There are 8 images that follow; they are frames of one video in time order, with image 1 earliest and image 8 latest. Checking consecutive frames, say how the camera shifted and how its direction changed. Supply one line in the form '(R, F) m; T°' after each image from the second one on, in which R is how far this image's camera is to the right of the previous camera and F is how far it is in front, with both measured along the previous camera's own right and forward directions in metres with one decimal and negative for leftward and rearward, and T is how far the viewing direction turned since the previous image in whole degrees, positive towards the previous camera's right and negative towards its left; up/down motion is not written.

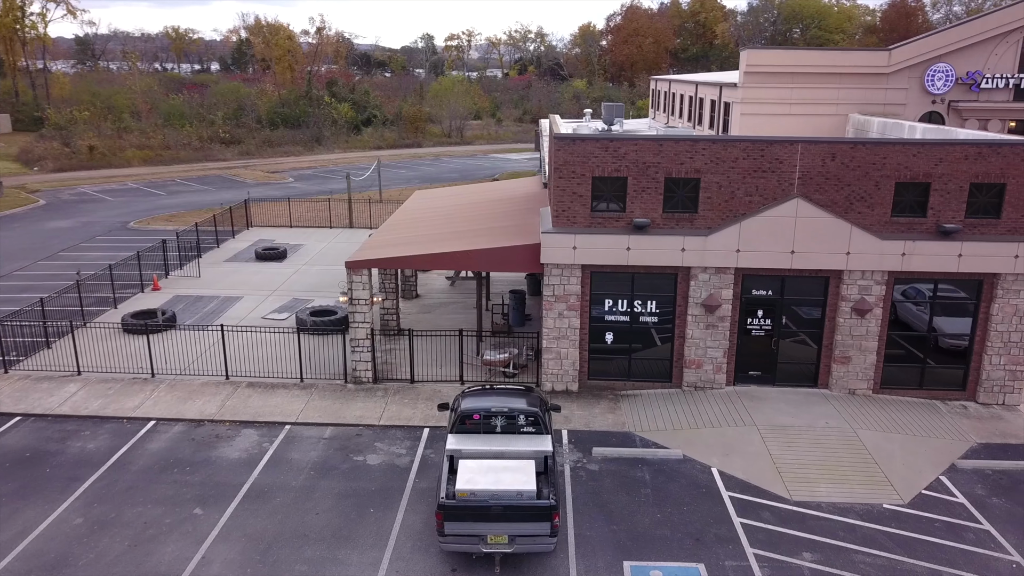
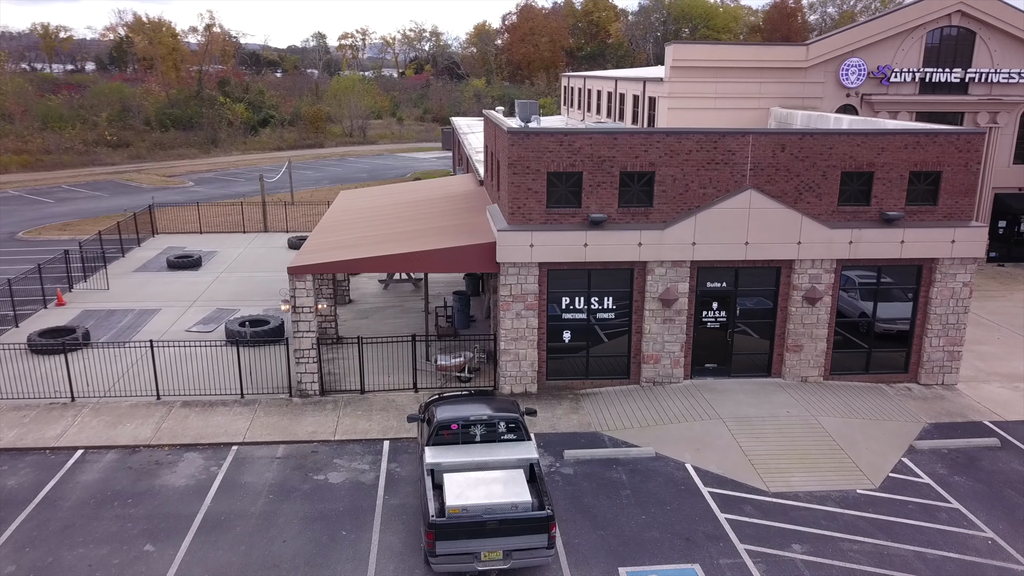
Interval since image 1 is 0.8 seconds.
(-1.2, +0.7) m; +7°
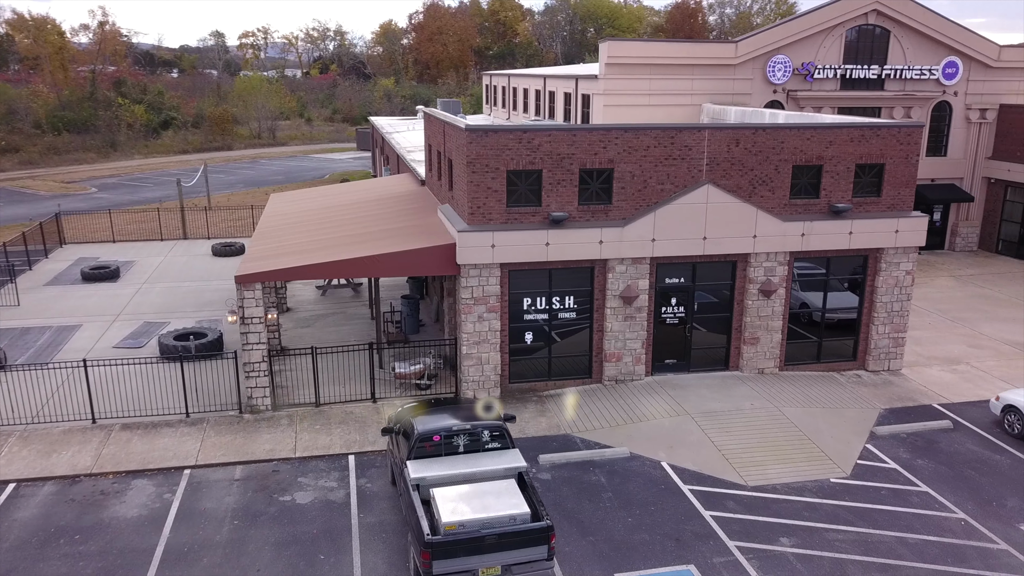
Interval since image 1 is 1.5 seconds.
(-1.1, +0.5) m; +6°
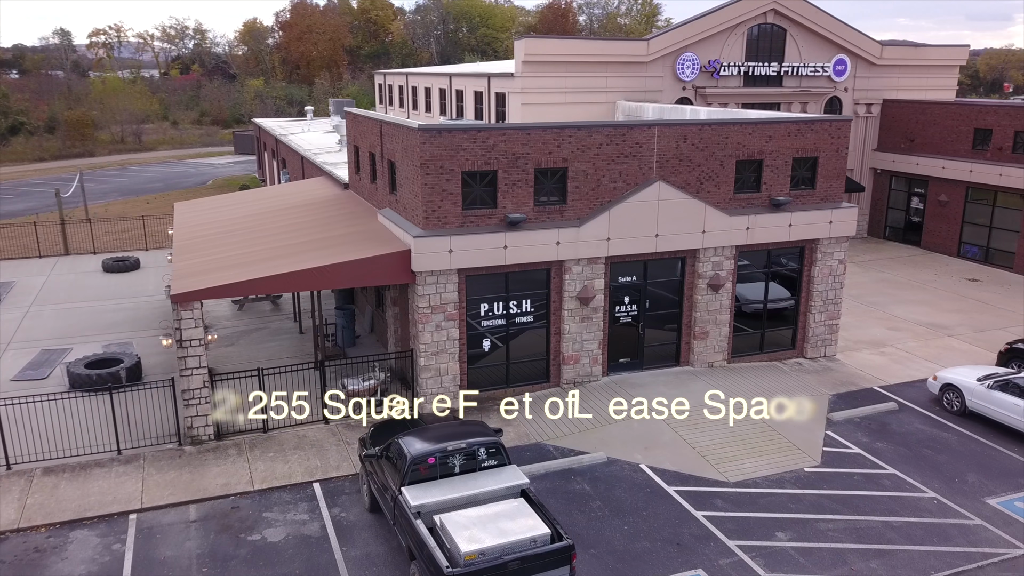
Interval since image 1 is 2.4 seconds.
(-1.7, +0.8) m; +9°
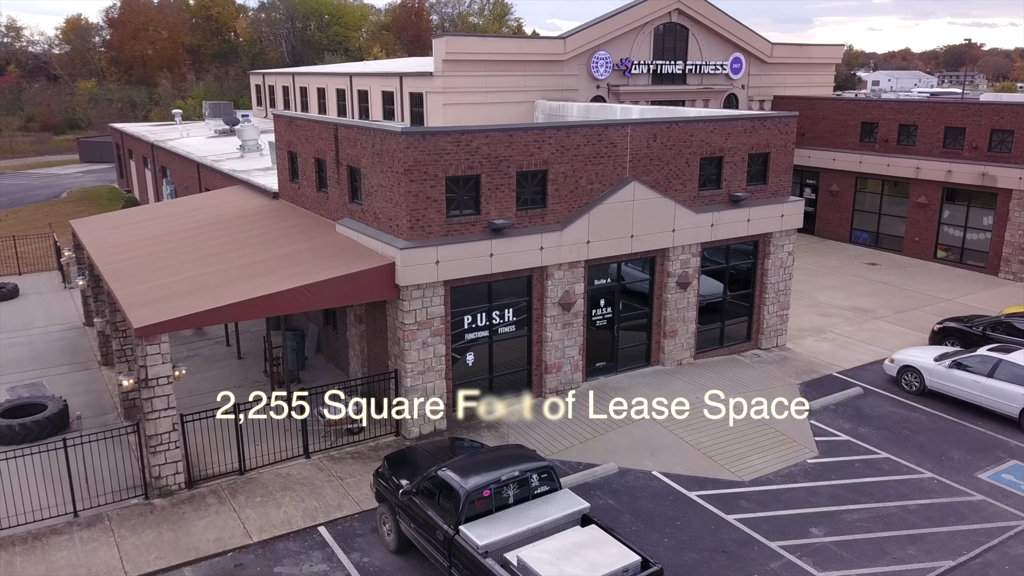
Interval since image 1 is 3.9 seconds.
(-2.6, +1.0) m; +10°
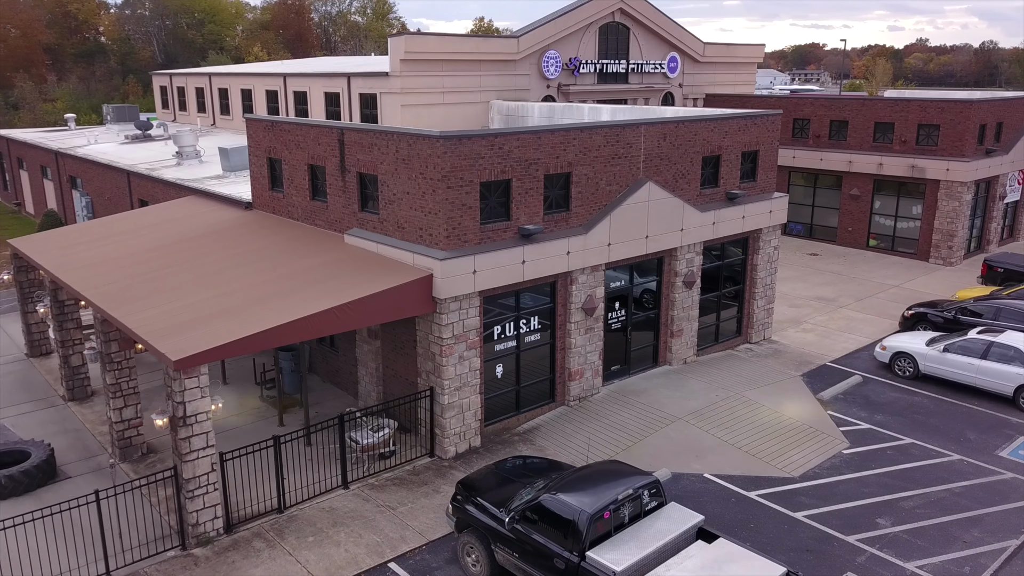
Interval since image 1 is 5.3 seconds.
(-2.9, +0.8) m; +9°
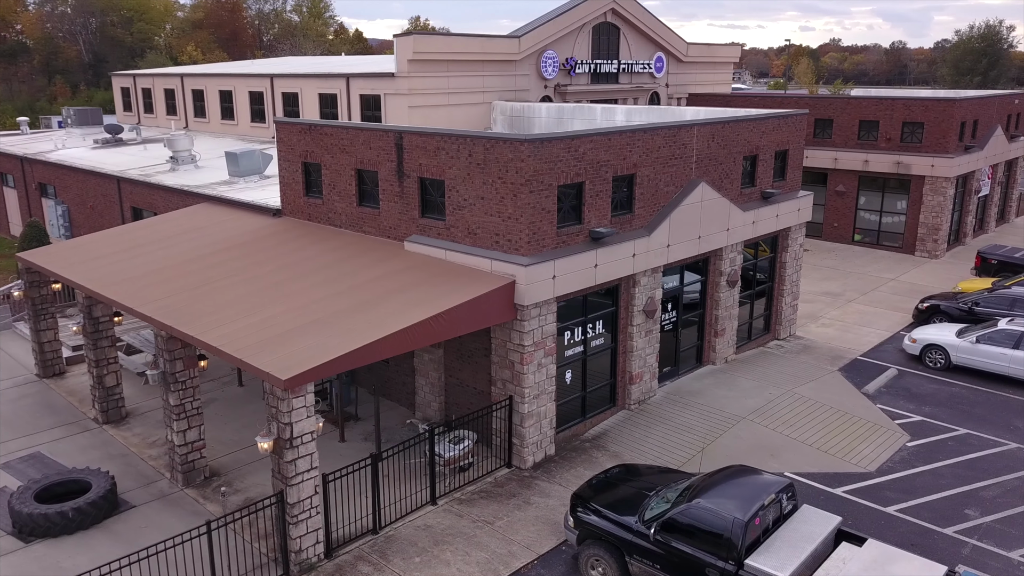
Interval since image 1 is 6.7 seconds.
(-2.6, +0.4) m; +5°
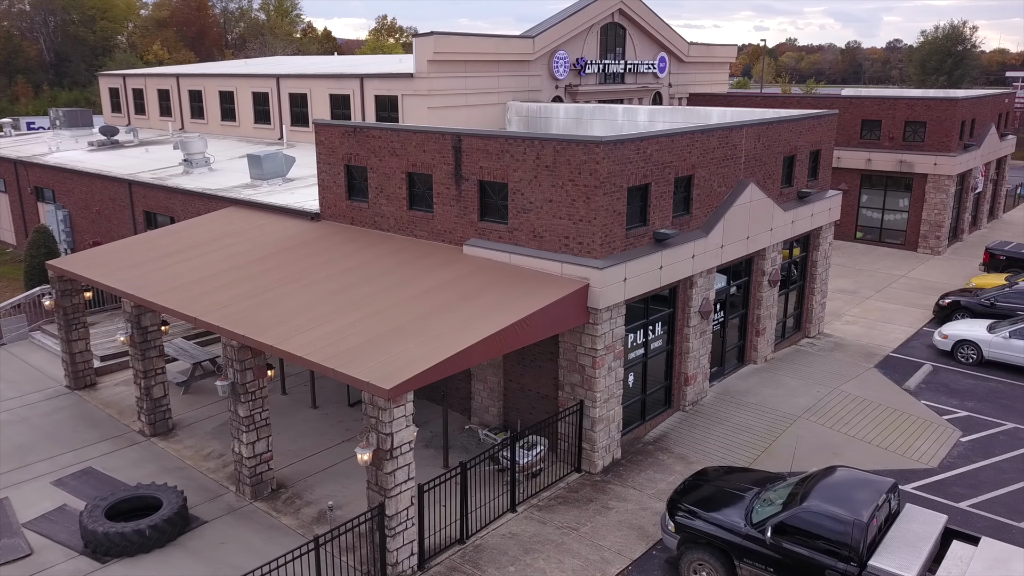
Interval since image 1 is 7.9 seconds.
(-1.9, +0.2) m; +3°
